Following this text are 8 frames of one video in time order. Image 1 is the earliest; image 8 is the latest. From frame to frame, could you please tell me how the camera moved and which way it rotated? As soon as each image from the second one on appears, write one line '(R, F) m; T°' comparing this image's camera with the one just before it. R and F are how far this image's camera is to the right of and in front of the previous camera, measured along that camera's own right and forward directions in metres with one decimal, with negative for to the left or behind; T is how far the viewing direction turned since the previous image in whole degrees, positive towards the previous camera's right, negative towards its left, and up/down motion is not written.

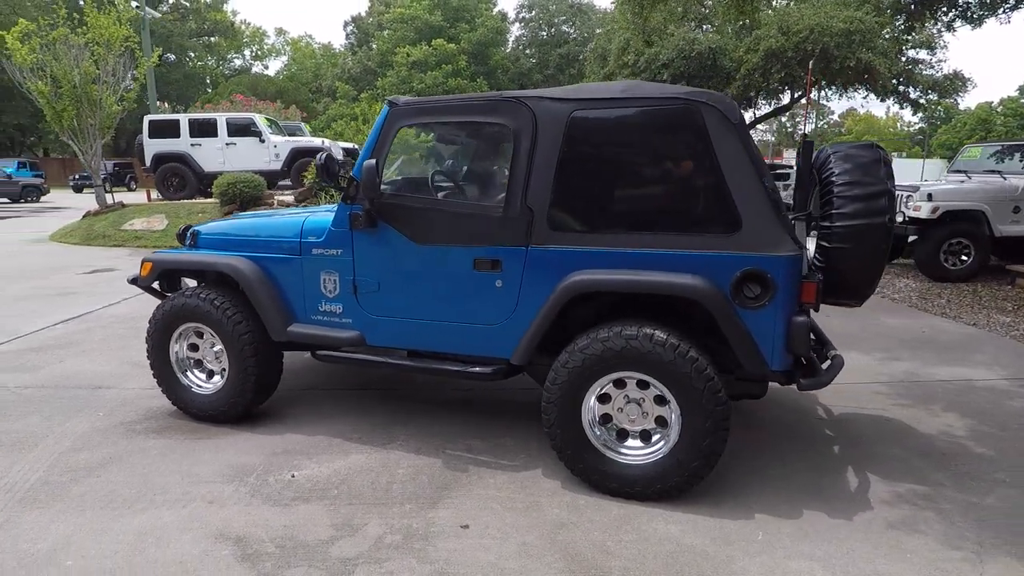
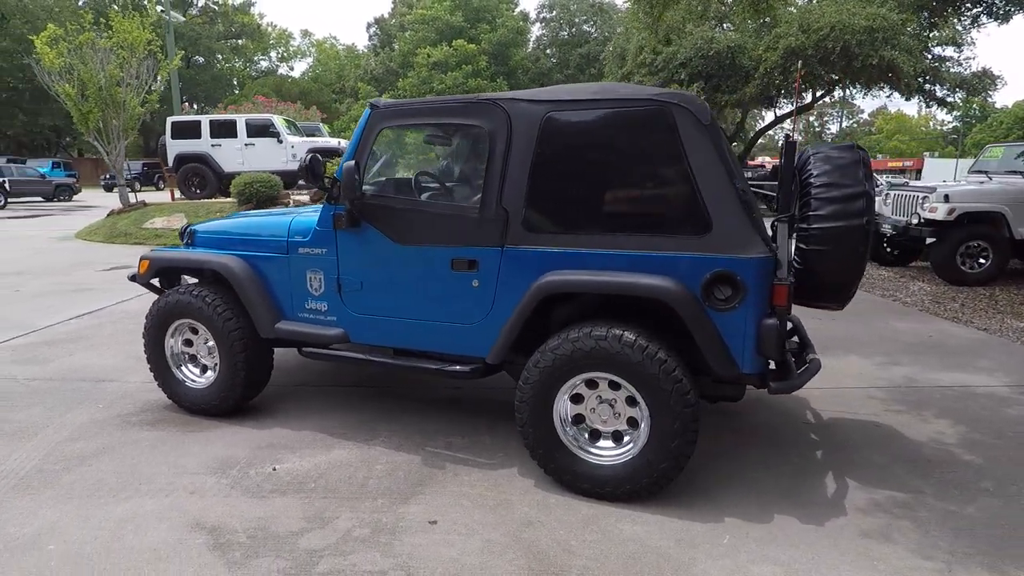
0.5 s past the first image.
(+0.3, 0.0) m; -2°
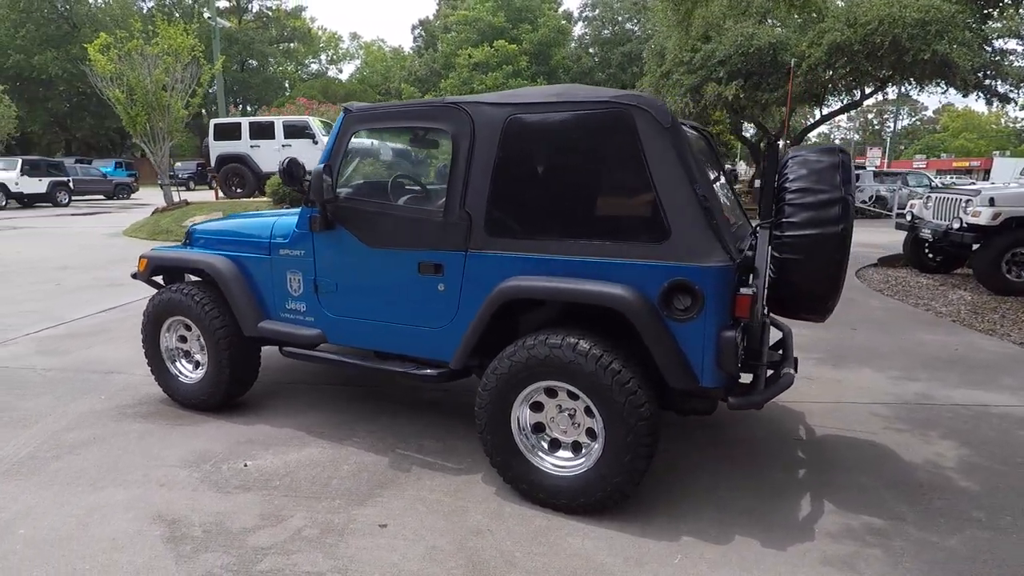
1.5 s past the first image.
(+0.5, +0.1) m; -4°
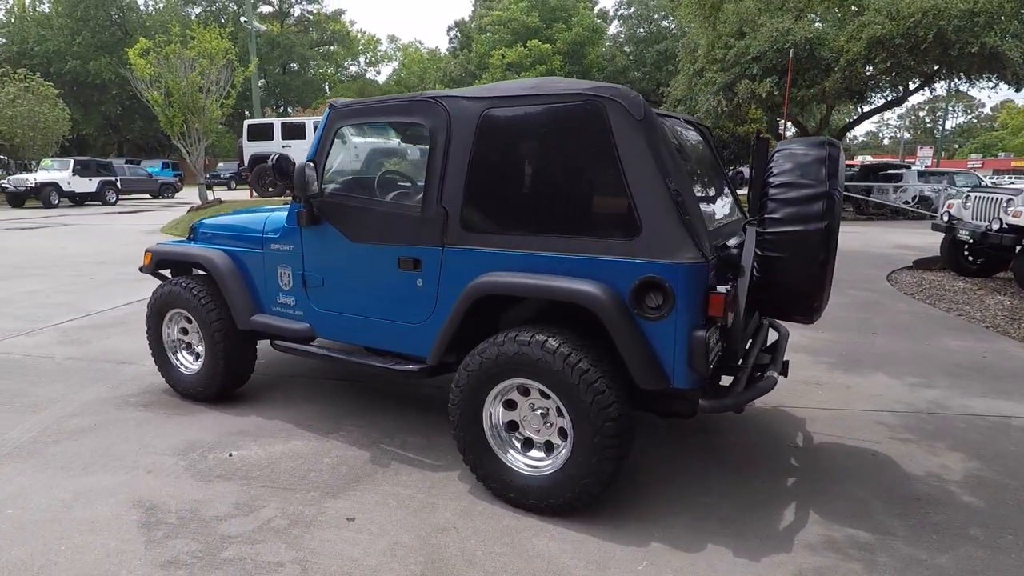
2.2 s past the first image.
(+0.4, +0.1) m; -4°
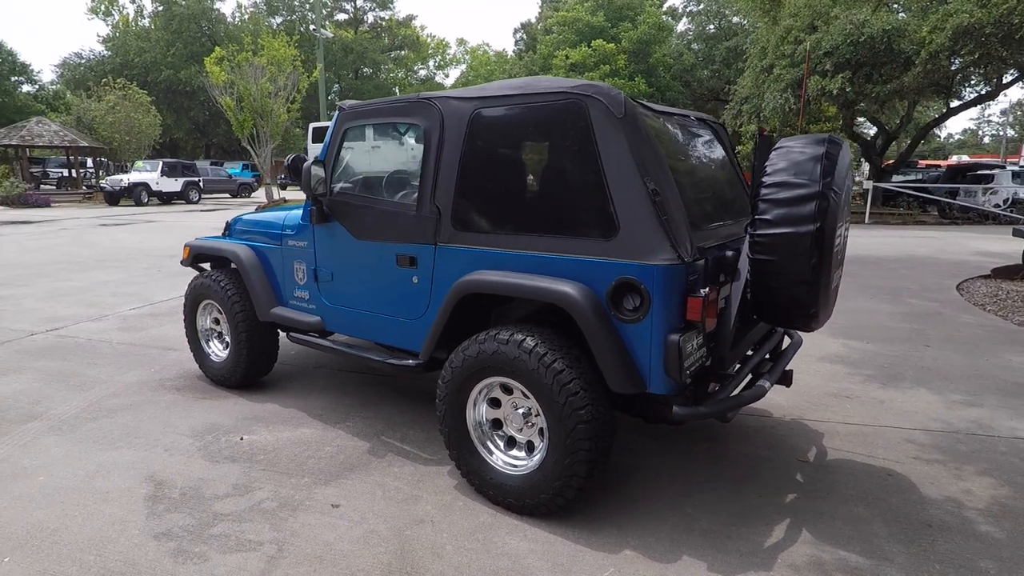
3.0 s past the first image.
(+0.5, 0.0) m; -7°
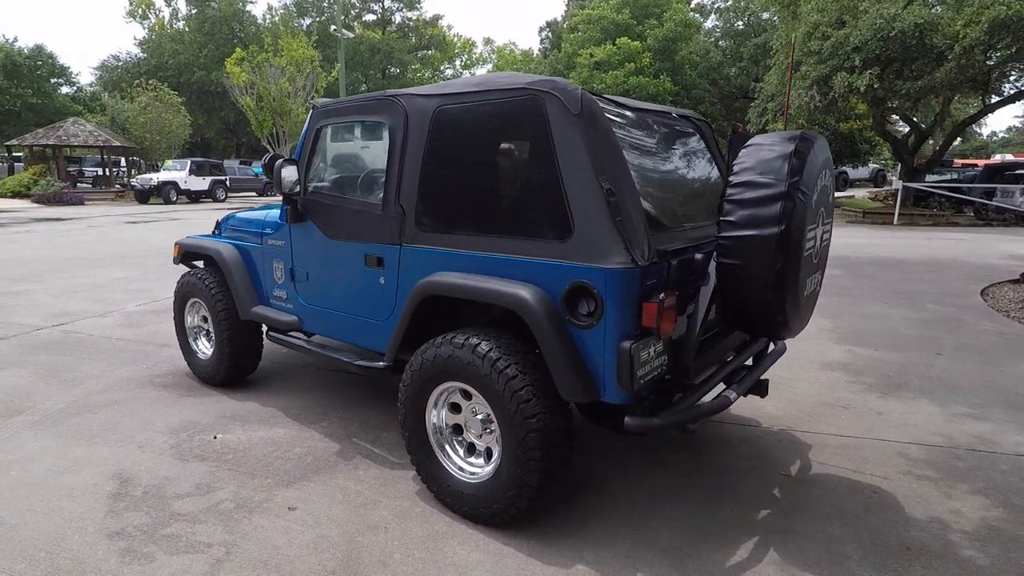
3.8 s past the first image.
(+0.4, +0.1) m; -3°
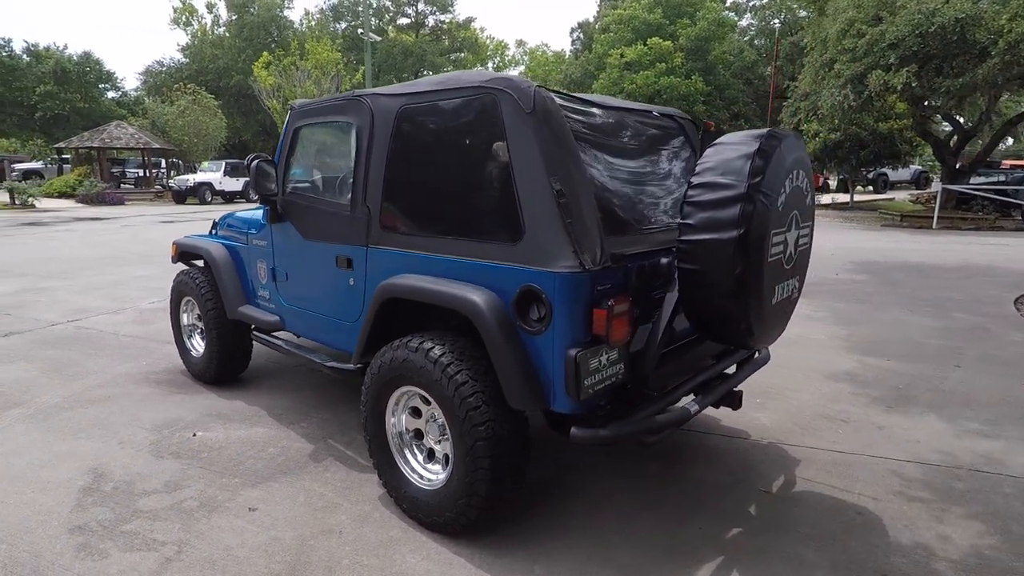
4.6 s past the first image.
(+0.4, +0.1) m; -3°
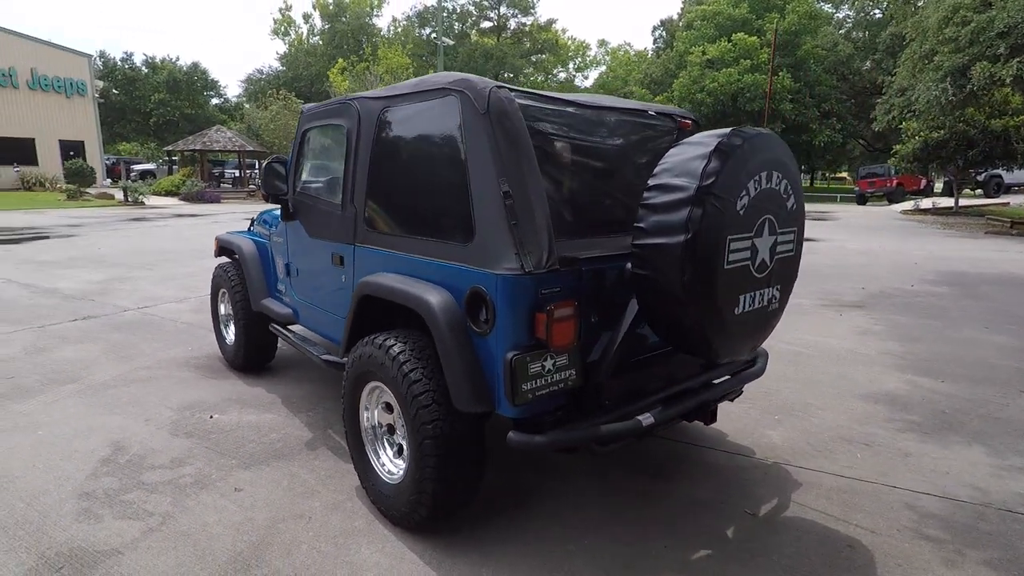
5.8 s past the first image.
(+0.6, +0.1) m; -8°
